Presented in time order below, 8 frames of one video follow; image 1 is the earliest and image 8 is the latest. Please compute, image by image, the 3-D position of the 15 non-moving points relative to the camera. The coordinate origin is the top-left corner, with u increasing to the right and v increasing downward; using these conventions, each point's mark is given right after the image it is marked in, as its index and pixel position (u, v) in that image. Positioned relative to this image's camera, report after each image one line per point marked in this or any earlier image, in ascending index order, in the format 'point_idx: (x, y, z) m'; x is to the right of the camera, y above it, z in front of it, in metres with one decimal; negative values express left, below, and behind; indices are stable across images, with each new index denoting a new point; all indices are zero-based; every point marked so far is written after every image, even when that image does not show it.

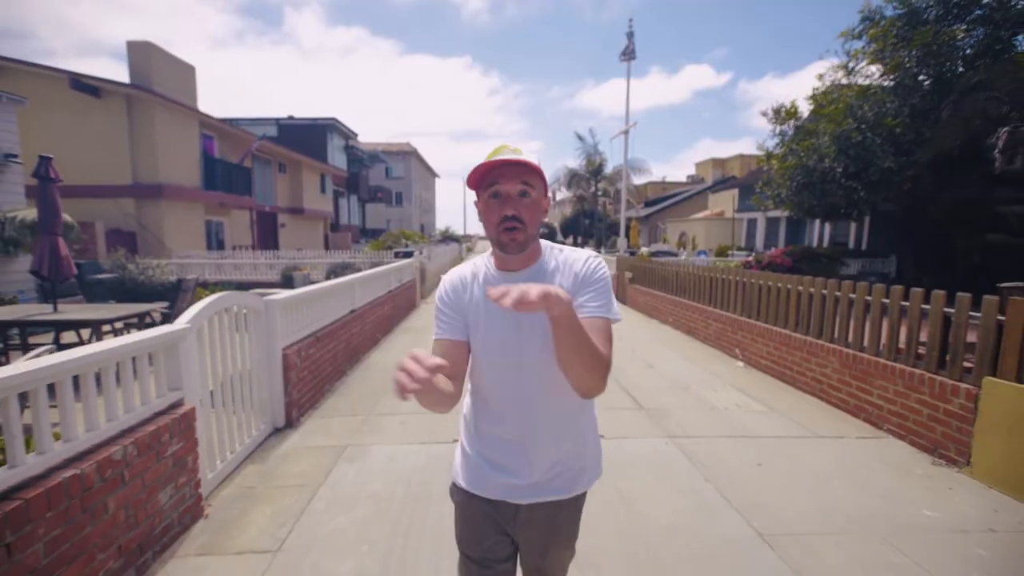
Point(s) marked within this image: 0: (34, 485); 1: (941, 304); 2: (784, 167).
0: (-1.9, -0.8, +2.0) m
1: (+3.4, -0.1, +4.0) m
2: (+7.3, +3.3, +13.6) m
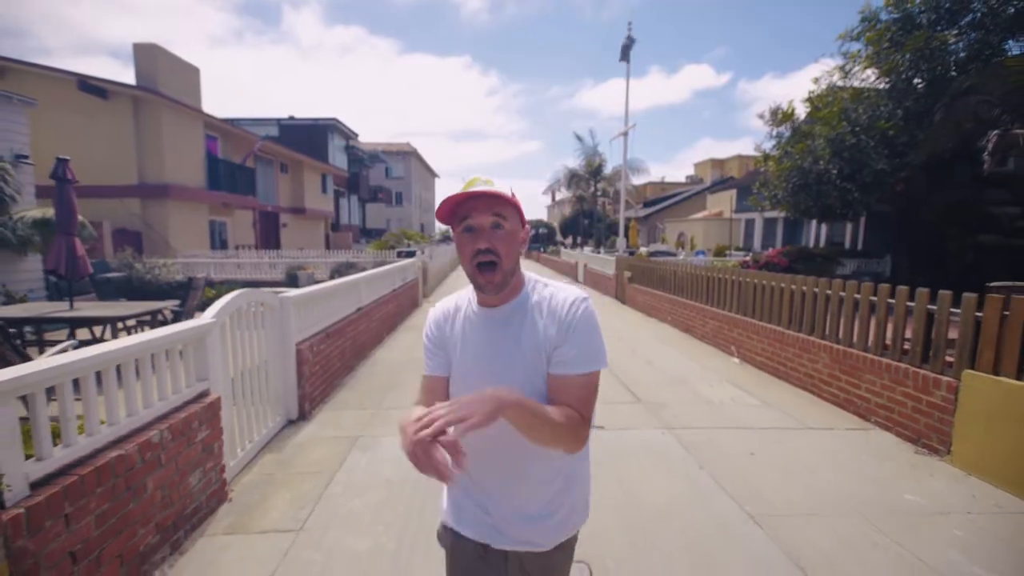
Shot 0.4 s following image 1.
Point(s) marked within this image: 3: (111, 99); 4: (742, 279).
0: (-1.8, -0.7, +2.2) m
1: (+3.5, -0.1, +4.2) m
2: (+7.4, +3.3, +13.8) m
3: (-10.5, +4.9, +13.2) m
4: (+3.4, +0.1, +7.3) m
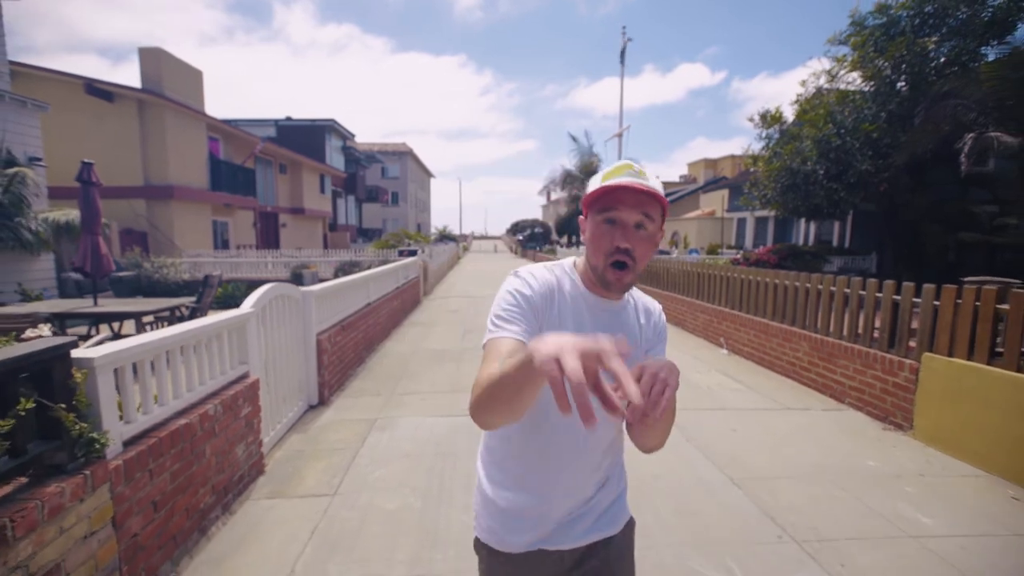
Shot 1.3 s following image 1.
0: (-1.8, -0.7, +2.5) m
1: (+3.5, 0.0, +4.6) m
2: (+7.3, +3.4, +14.2) m
3: (-10.6, +5.0, +13.4) m
4: (+3.4, +0.2, +7.7) m
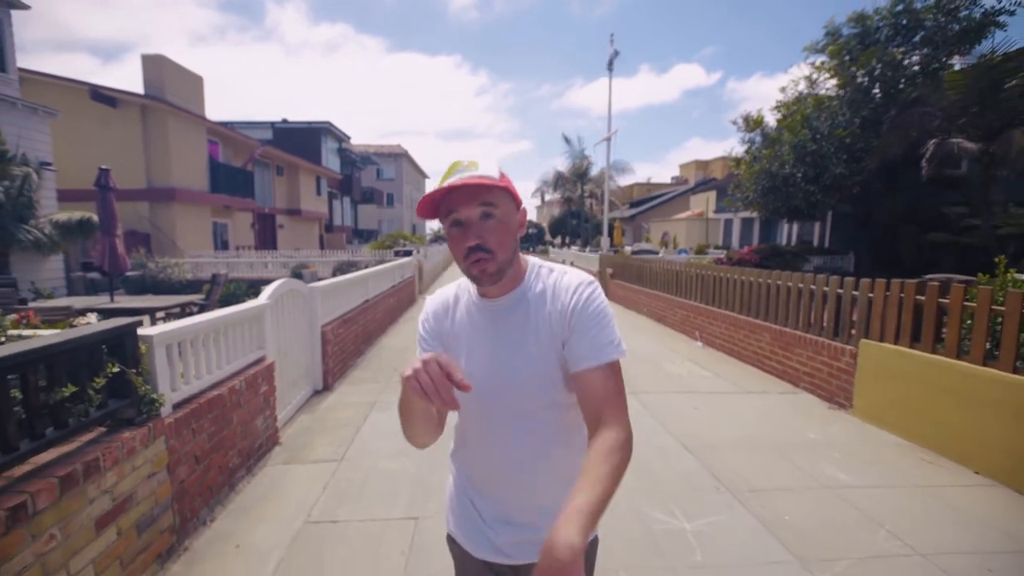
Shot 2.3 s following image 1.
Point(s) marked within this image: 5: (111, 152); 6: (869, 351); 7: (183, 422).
0: (-1.9, -0.6, +3.0) m
1: (+3.4, 0.0, +5.2) m
2: (+7.1, +3.4, +14.8) m
3: (-10.8, +5.0, +13.9) m
4: (+3.2, +0.3, +8.3) m
5: (-11.1, +3.8, +13.9) m
6: (+3.2, -0.6, +4.6) m
7: (-1.8, -0.7, +2.8) m
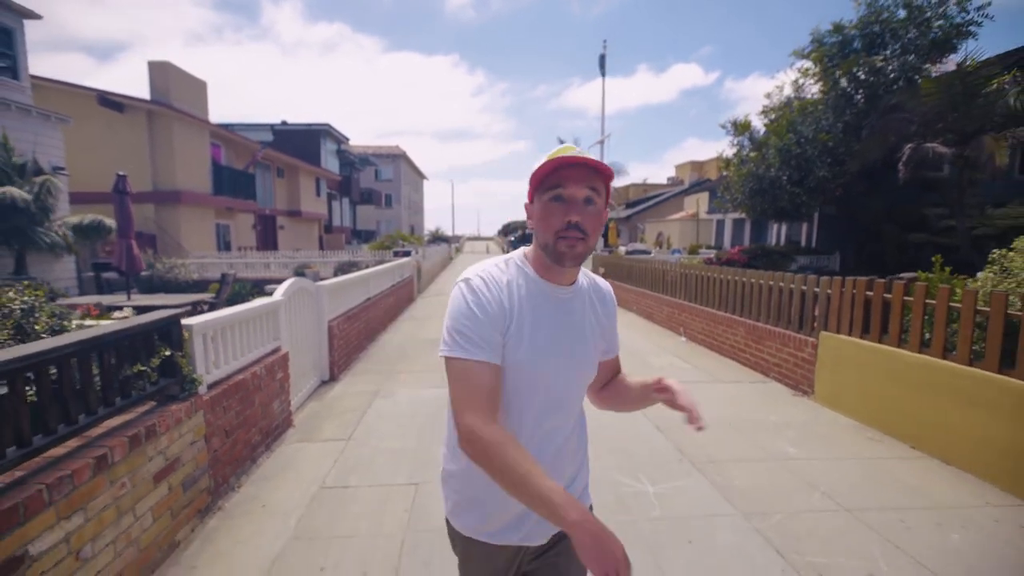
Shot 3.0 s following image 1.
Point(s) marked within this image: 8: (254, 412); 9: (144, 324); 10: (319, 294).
0: (-2.0, -0.6, +3.5) m
1: (+3.3, 0.0, +5.7) m
2: (+6.9, +3.5, +15.3) m
3: (-10.9, +5.0, +14.3) m
4: (+3.1, +0.3, +8.7) m
5: (-11.3, +3.8, +14.3) m
6: (+3.2, -0.5, +5.0) m
7: (-1.9, -0.7, +3.2) m
8: (-1.9, -0.9, +3.7) m
9: (-1.9, -0.2, +2.6) m
10: (-2.2, -0.1, +5.7) m
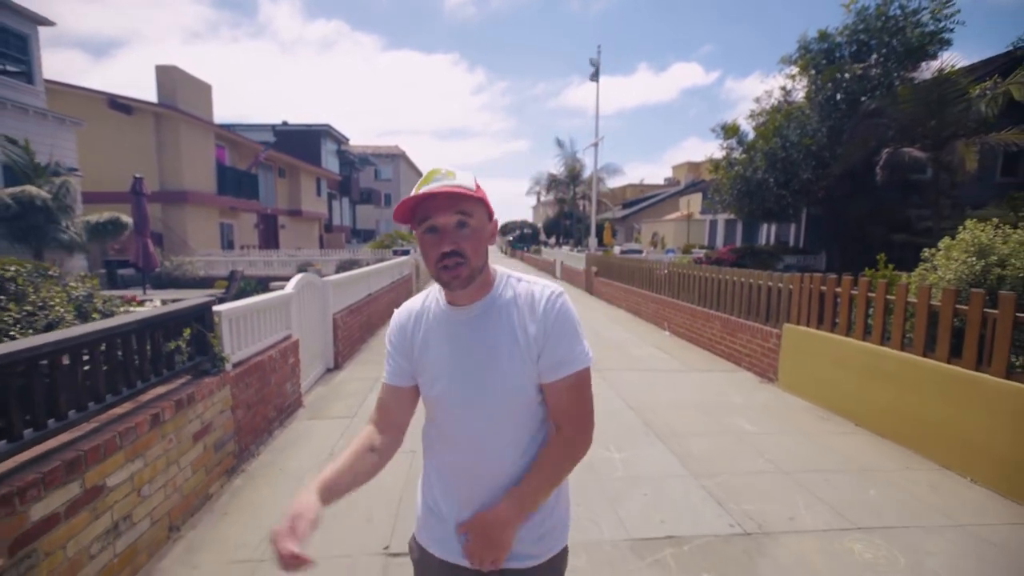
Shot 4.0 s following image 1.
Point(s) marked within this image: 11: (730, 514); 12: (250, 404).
0: (-2.1, -0.6, +4.0) m
1: (+3.1, +0.1, +6.2) m
2: (+6.8, +3.5, +15.8) m
3: (-11.1, +5.1, +14.7) m
4: (+3.0, +0.3, +9.2) m
5: (-11.4, +3.9, +14.8) m
6: (+3.0, -0.5, +5.5) m
7: (-2.0, -0.7, +3.7) m
8: (-2.0, -0.9, +4.2) m
9: (-2.0, -0.1, +3.1) m
10: (-2.3, 0.0, +6.2) m
11: (+1.3, -1.3, +3.0) m
12: (-2.0, -0.9, +3.8) m
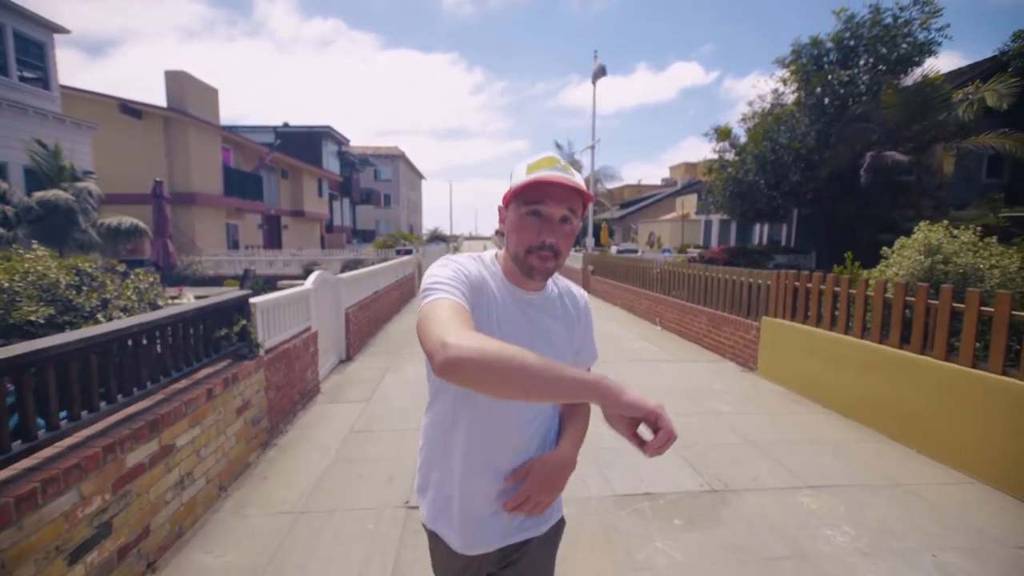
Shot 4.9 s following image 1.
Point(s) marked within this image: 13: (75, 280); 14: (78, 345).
0: (-2.1, -0.5, +4.4) m
1: (+3.1, +0.1, +6.6) m
2: (+6.8, +3.6, +16.3) m
3: (-11.1, +5.1, +15.2) m
4: (+3.0, +0.4, +9.7) m
5: (-11.4, +3.9, +15.2) m
6: (+3.0, -0.4, +6.0) m
7: (-2.0, -0.6, +4.2) m
8: (-2.0, -0.8, +4.7) m
9: (-2.0, -0.1, +3.6) m
10: (-2.3, 0.0, +6.6) m
11: (+1.3, -1.3, +3.4) m
12: (-2.0, -0.8, +4.3) m
13: (-2.7, 0.0, +3.1) m
14: (-1.9, -0.3, +2.2) m
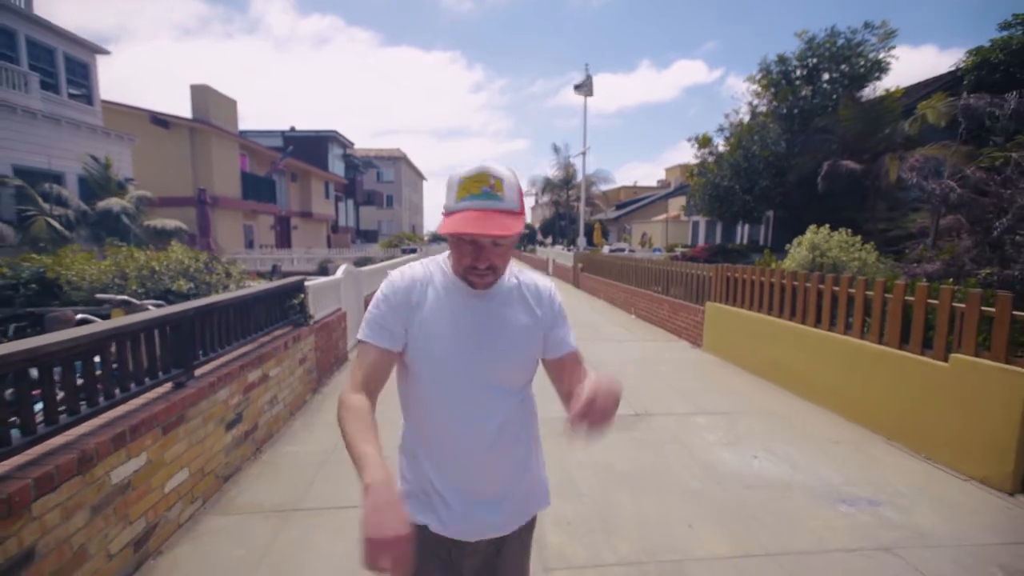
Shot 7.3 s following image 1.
0: (-2.2, -0.4, +5.8) m
1: (+3.0, +0.3, +8.0) m
2: (+6.6, +3.7, +17.7) m
3: (-11.2, +5.2, +16.6) m
4: (+2.8, +0.5, +11.1) m
5: (-11.5, +4.0, +16.7) m
6: (+2.9, -0.3, +7.4) m
7: (-2.1, -0.5, +5.5) m
8: (-2.2, -0.7, +6.1) m
9: (-2.2, +0.1, +5.0) m
10: (-2.4, +0.2, +8.0) m
11: (+1.1, -1.1, +4.8) m
12: (-2.2, -0.7, +5.7) m
13: (-2.8, +0.2, +4.5) m
14: (-2.1, -0.1, +3.6) m
